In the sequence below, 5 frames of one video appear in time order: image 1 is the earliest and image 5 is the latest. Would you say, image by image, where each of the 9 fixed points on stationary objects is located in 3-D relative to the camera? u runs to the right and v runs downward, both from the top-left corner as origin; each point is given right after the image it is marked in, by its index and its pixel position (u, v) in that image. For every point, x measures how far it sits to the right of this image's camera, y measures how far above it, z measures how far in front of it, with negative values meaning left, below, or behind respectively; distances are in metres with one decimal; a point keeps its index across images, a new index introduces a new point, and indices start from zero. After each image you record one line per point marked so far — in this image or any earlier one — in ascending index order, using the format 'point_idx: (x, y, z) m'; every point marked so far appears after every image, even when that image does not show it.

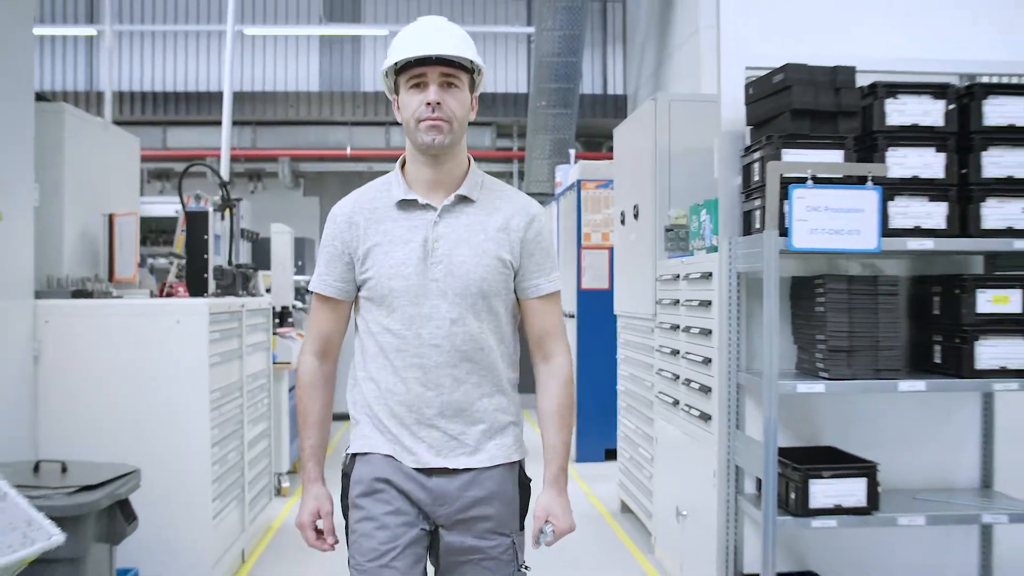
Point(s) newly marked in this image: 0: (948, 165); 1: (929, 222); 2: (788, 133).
0: (+0.9, +0.3, +2.3) m
1: (+0.8, +0.1, +2.3) m
2: (+0.6, +0.3, +2.3) m
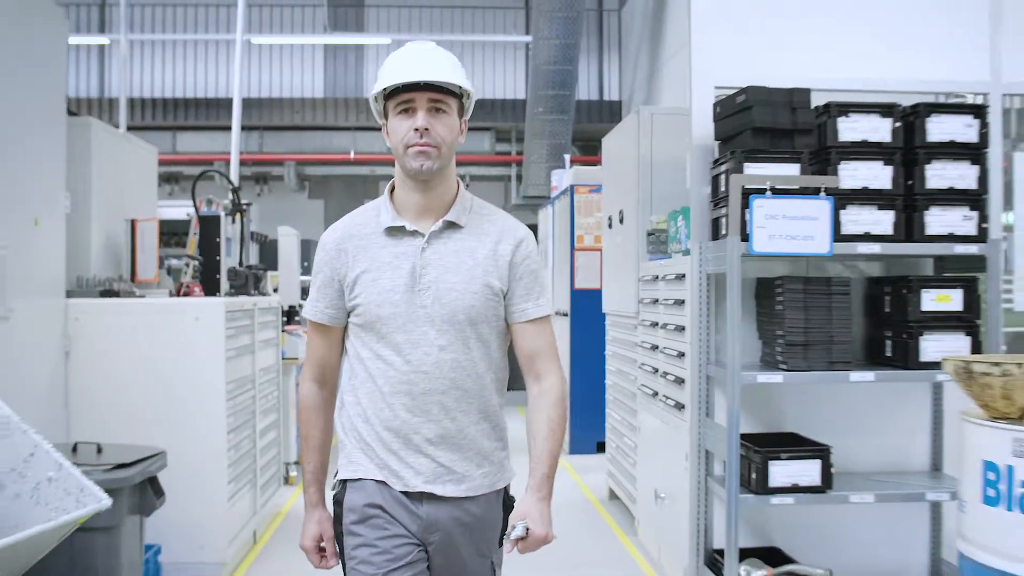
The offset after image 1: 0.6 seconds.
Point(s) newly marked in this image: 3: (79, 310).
0: (+0.9, +0.3, +2.5) m
1: (+0.8, +0.1, +2.5) m
2: (+0.5, +0.3, +2.5) m
3: (-1.1, -0.1, +2.9) m
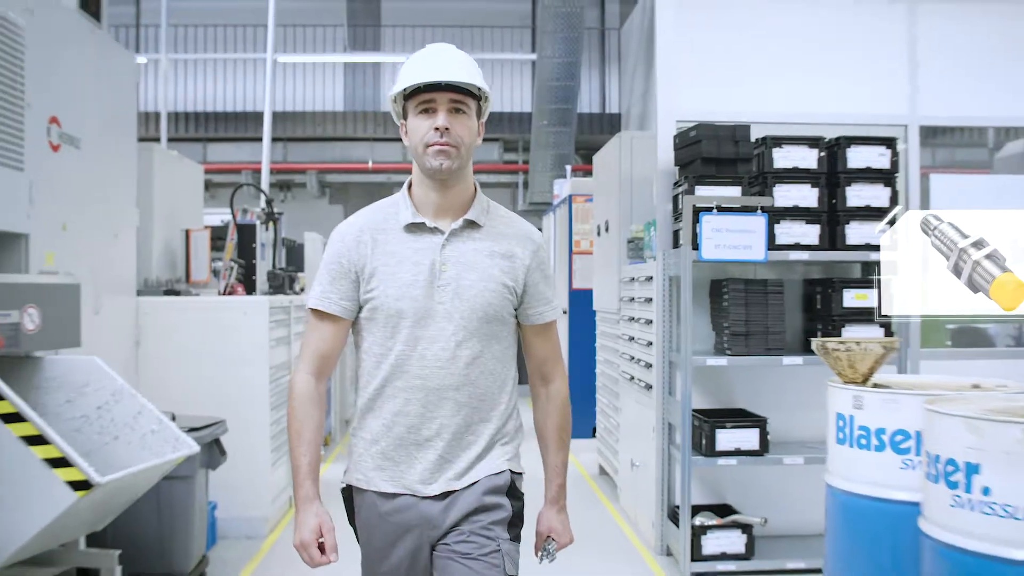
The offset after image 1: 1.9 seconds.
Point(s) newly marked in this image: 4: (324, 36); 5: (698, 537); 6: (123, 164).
0: (+0.8, +0.3, +3.1) m
1: (+0.8, +0.1, +3.0) m
2: (+0.5, +0.3, +3.1) m
3: (-1.1, -0.1, +3.5) m
4: (-1.4, +1.9, +8.5) m
5: (+0.5, -0.7, +3.0) m
6: (-1.2, +0.4, +3.4) m
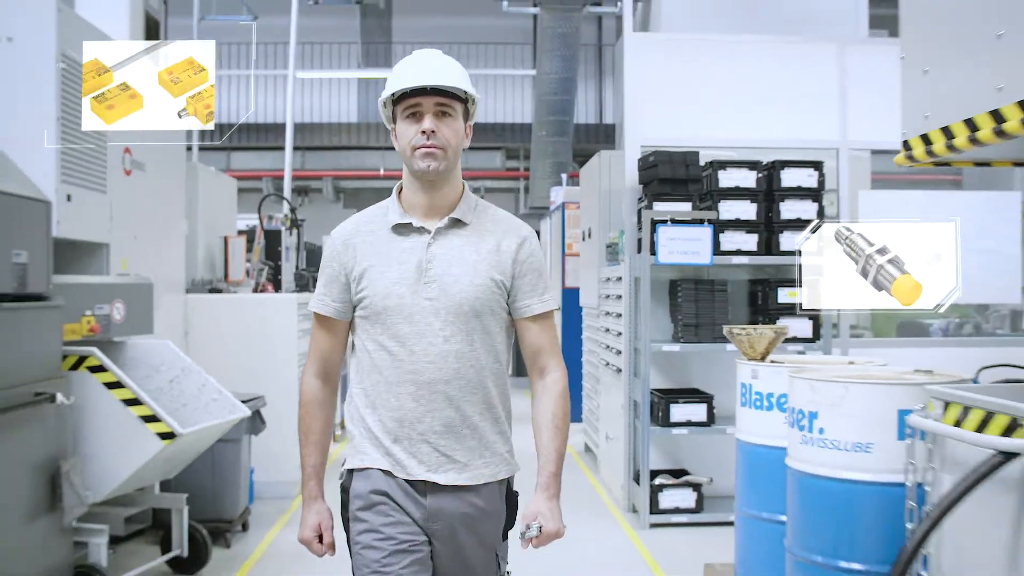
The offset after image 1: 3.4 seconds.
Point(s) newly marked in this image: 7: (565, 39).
0: (+0.8, +0.3, +3.7) m
1: (+0.8, +0.1, +3.7) m
2: (+0.5, +0.3, +3.7) m
3: (-1.2, -0.1, +4.1) m
4: (-1.4, +1.9, +9.2) m
5: (+0.5, -0.7, +3.6) m
6: (-1.2, +0.4, +4.0) m
7: (+0.4, +1.7, +7.5) m
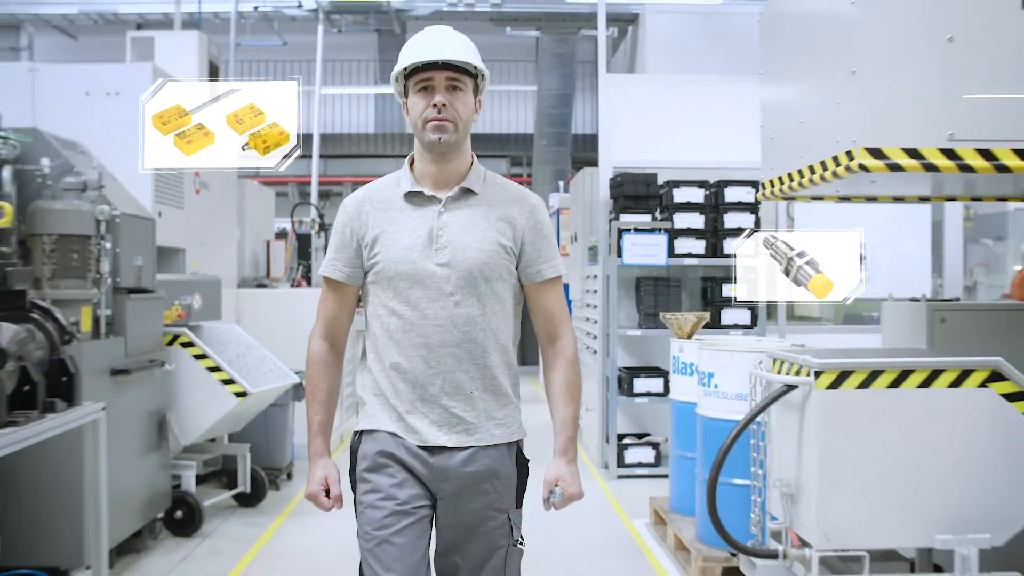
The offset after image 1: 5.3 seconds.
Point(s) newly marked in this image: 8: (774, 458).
0: (+0.8, +0.3, +4.5) m
1: (+0.7, +0.2, +4.5) m
2: (+0.5, +0.3, +4.5) m
3: (-1.2, 0.0, +5.0) m
4: (-1.4, +2.0, +10.0) m
5: (+0.4, -0.7, +4.5) m
6: (-1.2, +0.4, +4.9) m
7: (+0.4, +1.7, +8.3) m
8: (+0.6, -0.4, +2.4) m
